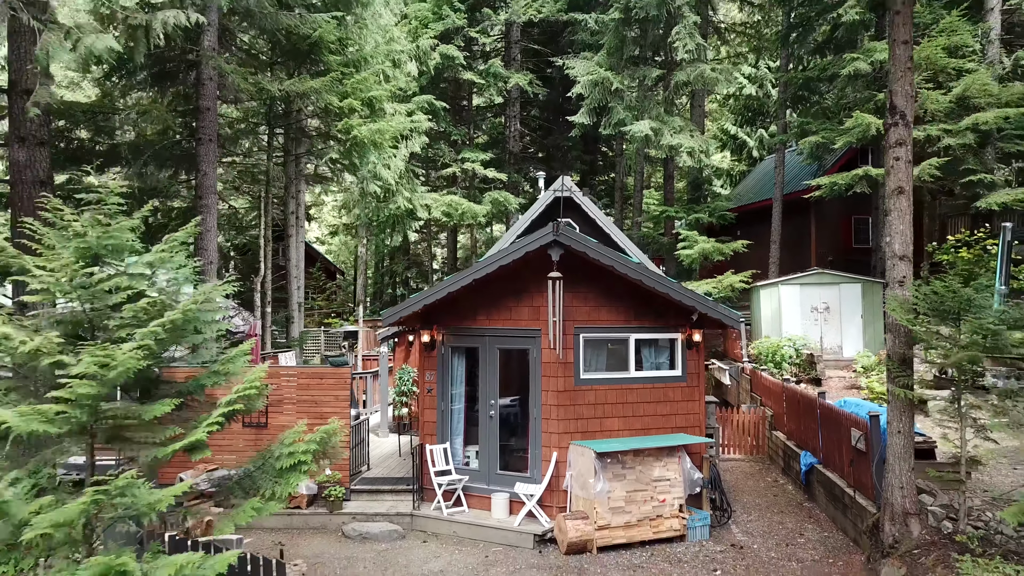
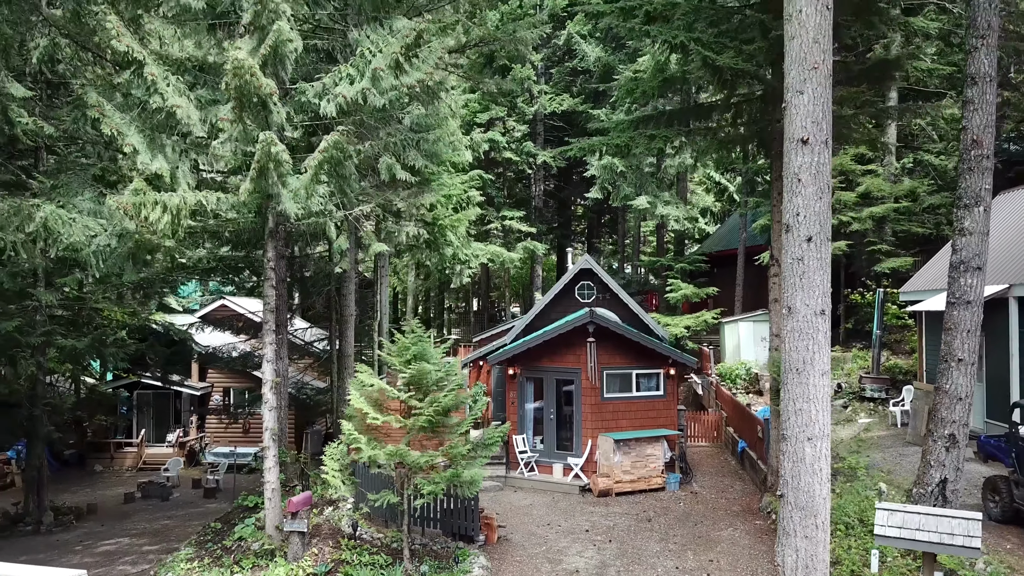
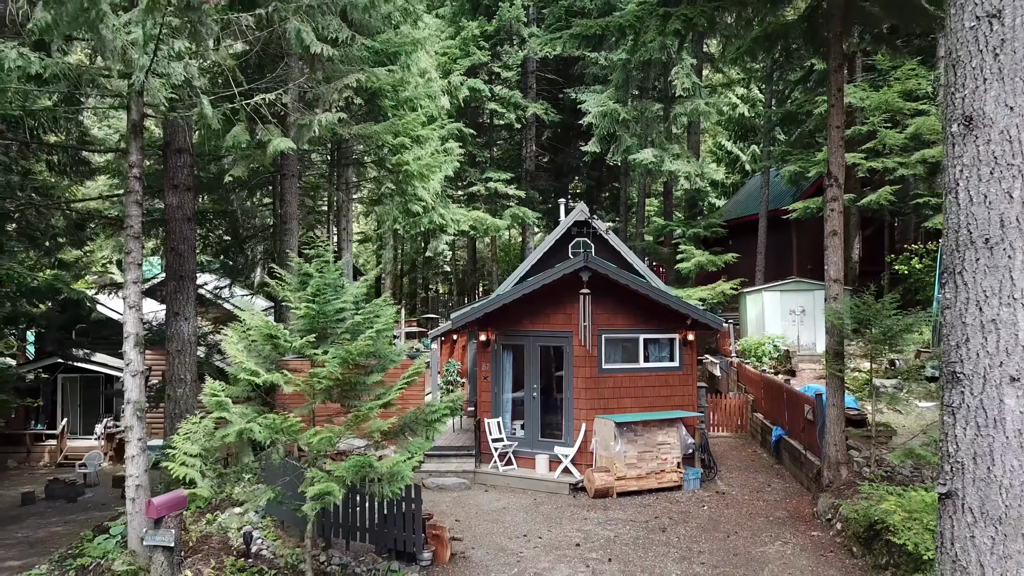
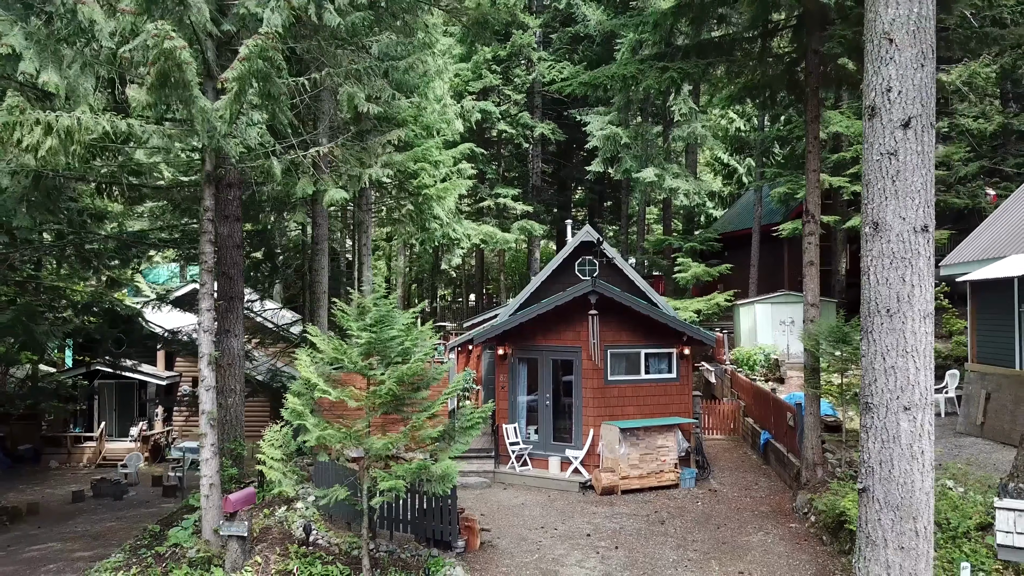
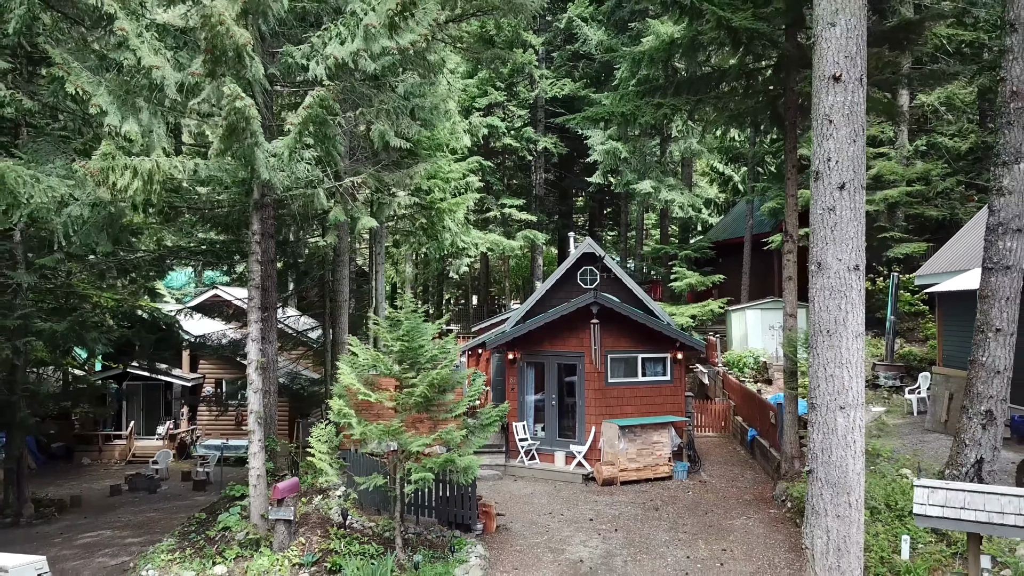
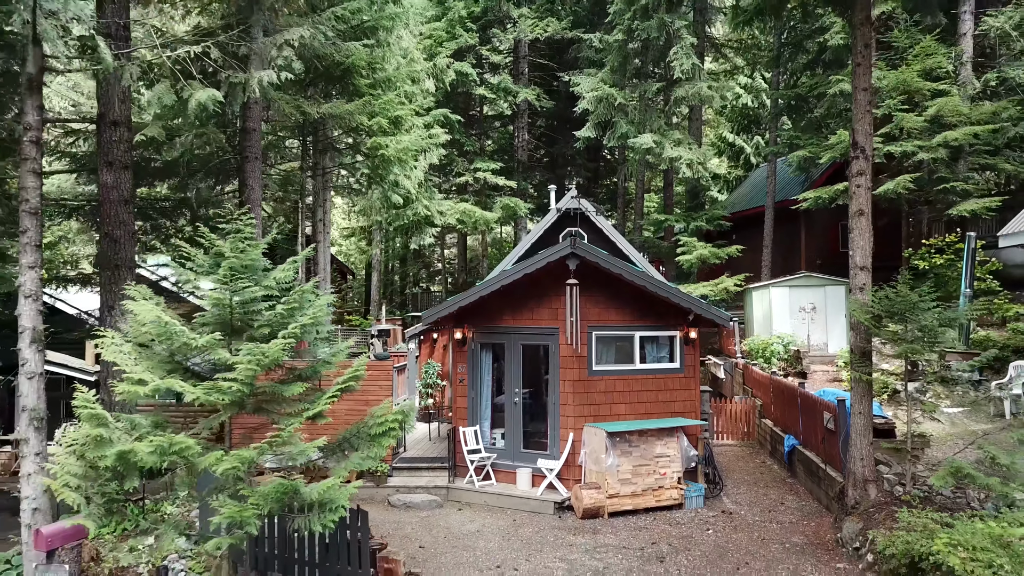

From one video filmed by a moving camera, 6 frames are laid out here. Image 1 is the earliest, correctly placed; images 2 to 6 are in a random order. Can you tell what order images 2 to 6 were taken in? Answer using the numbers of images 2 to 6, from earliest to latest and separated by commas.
6, 3, 4, 5, 2
